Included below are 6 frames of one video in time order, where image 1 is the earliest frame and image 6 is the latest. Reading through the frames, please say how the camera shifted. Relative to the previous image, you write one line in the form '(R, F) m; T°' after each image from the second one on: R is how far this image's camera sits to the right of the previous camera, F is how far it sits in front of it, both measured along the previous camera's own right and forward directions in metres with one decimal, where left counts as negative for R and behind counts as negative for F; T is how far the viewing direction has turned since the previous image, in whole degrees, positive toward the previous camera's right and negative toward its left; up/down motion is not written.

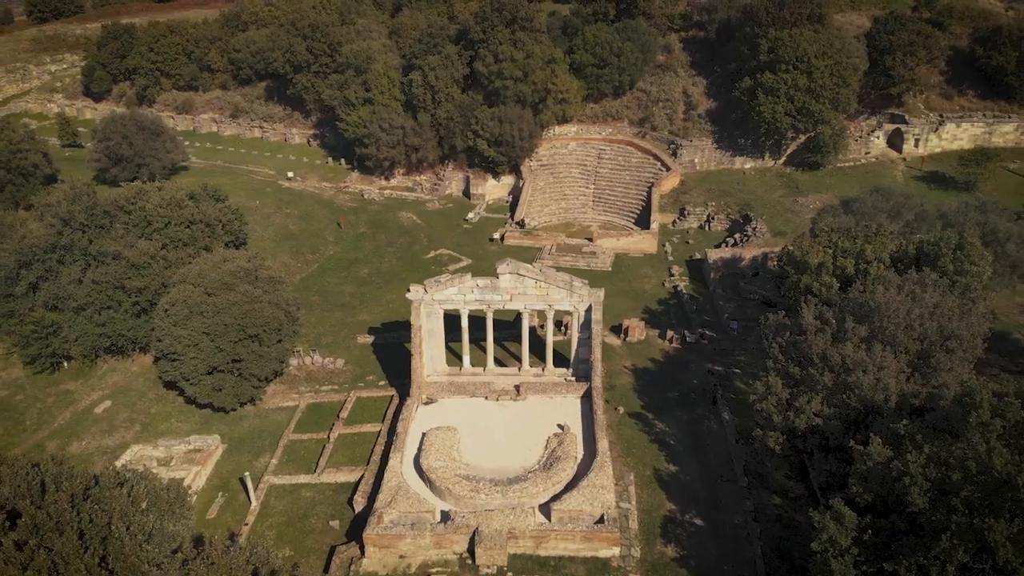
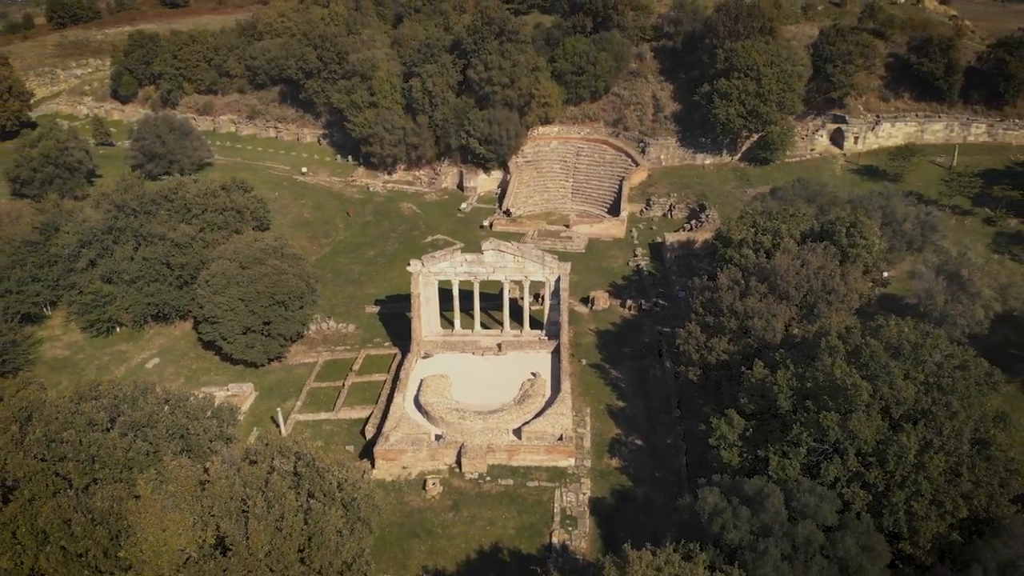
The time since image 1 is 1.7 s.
(+1.0, -6.2) m; 0°
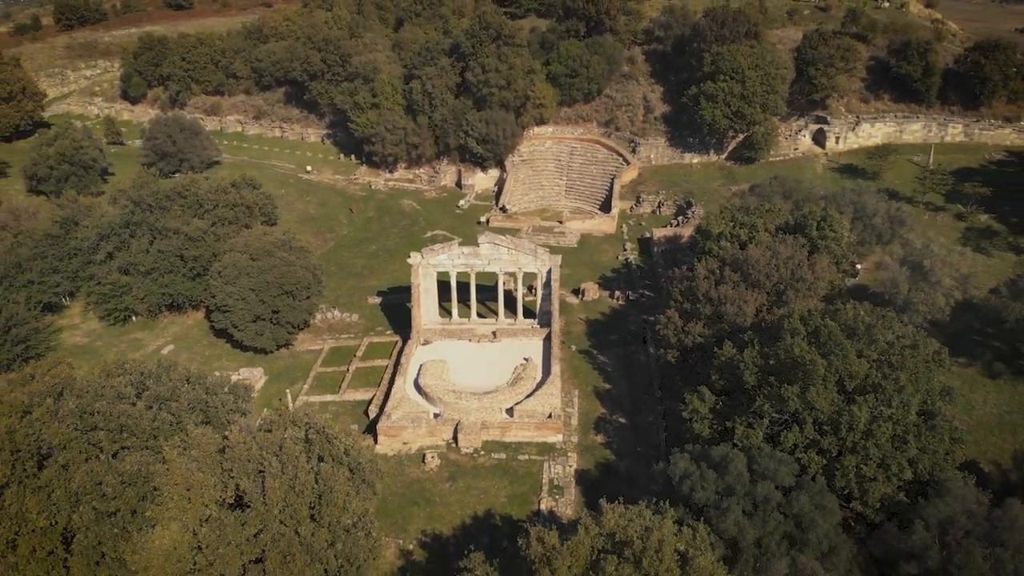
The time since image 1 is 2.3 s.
(+0.4, -2.3) m; 0°
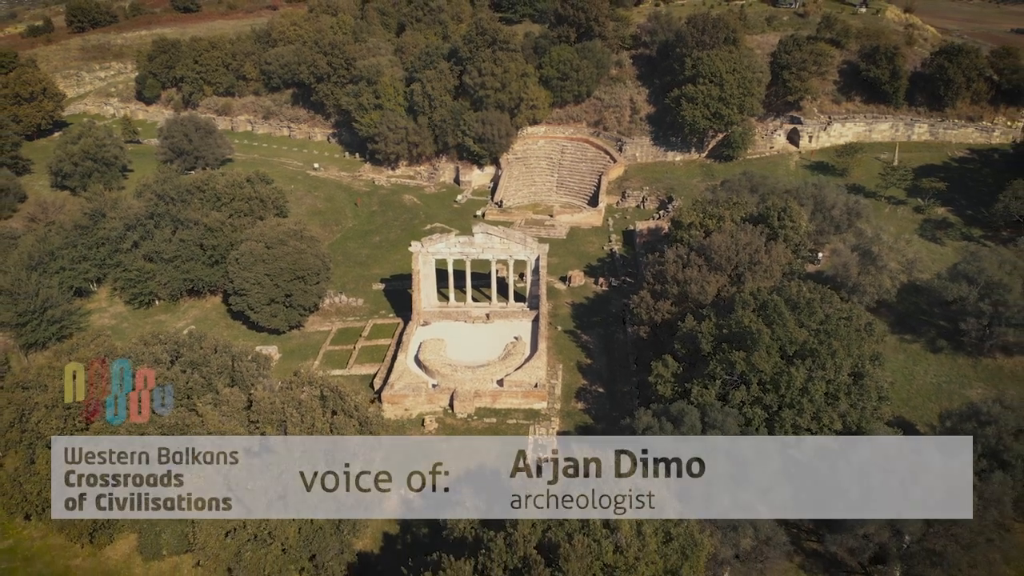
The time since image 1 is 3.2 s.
(+0.6, -3.8) m; 0°
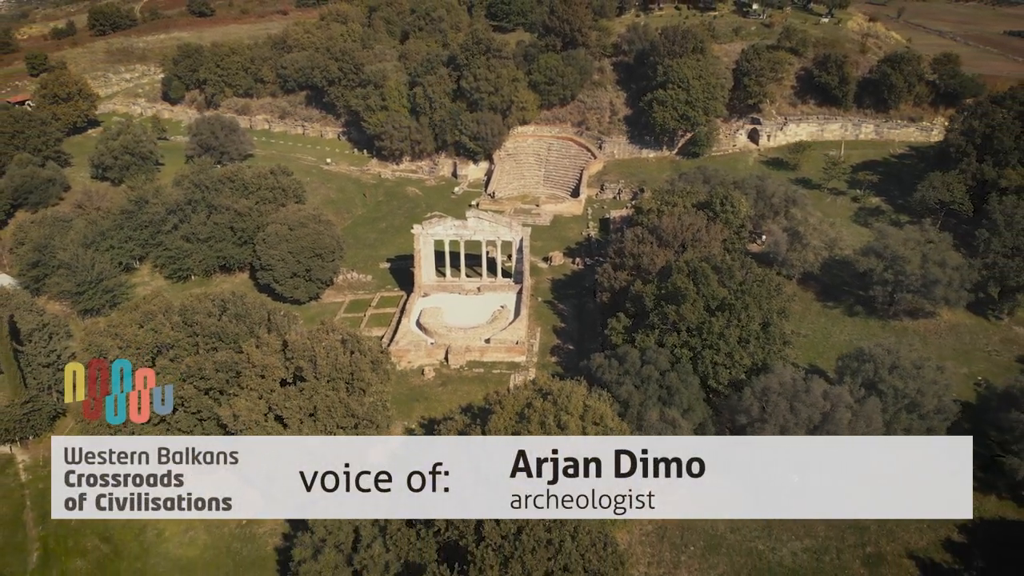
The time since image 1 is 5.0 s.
(+1.1, -7.2) m; 0°
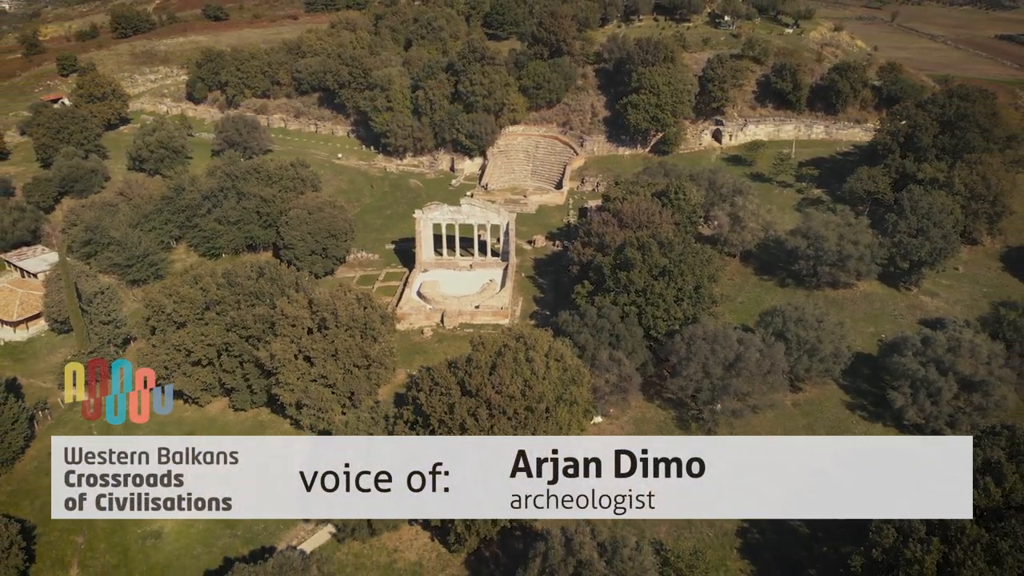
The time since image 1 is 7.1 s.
(+1.3, -8.3) m; 0°
